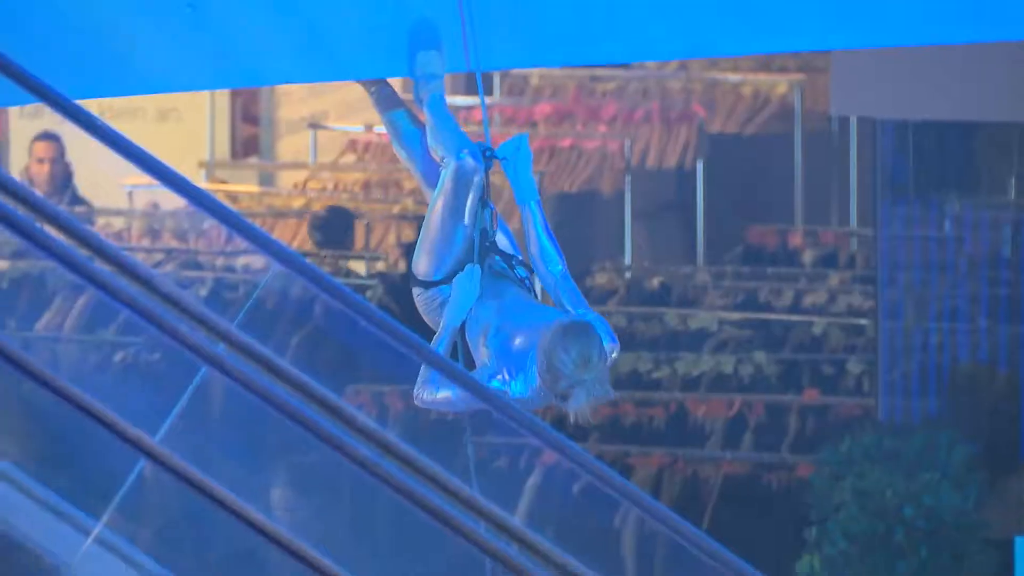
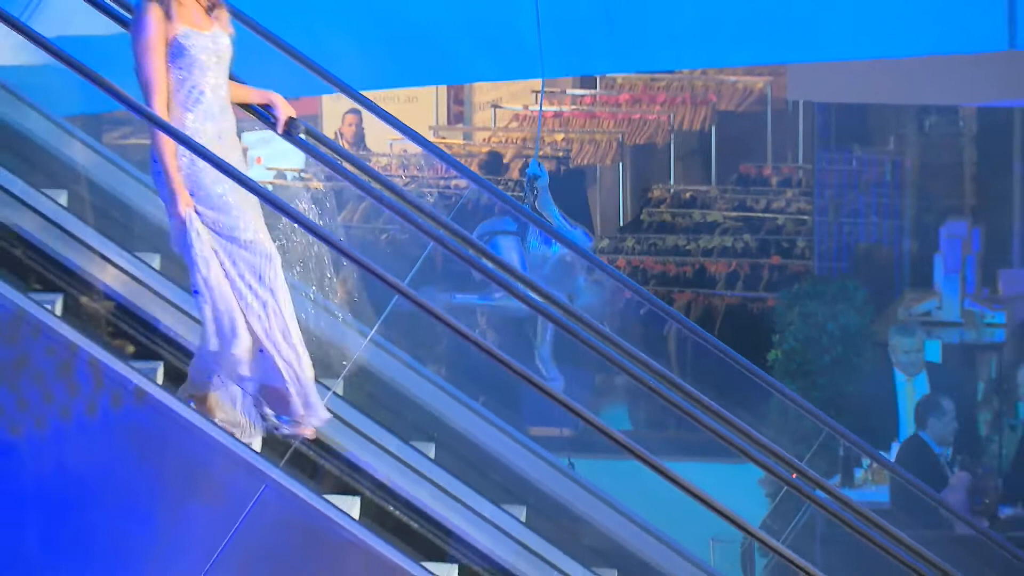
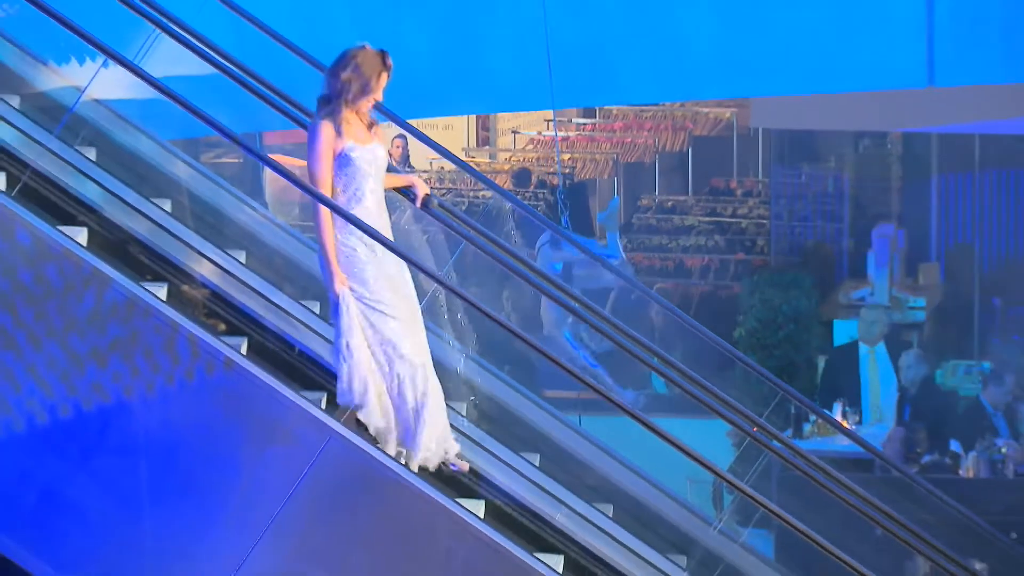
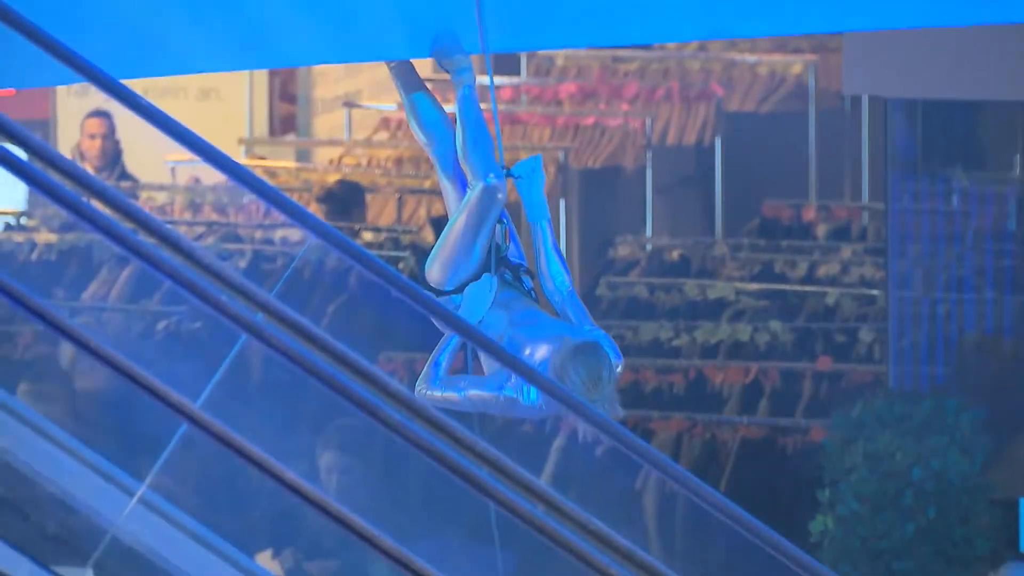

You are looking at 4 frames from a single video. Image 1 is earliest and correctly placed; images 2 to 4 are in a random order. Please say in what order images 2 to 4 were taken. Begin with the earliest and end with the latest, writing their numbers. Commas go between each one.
4, 2, 3
